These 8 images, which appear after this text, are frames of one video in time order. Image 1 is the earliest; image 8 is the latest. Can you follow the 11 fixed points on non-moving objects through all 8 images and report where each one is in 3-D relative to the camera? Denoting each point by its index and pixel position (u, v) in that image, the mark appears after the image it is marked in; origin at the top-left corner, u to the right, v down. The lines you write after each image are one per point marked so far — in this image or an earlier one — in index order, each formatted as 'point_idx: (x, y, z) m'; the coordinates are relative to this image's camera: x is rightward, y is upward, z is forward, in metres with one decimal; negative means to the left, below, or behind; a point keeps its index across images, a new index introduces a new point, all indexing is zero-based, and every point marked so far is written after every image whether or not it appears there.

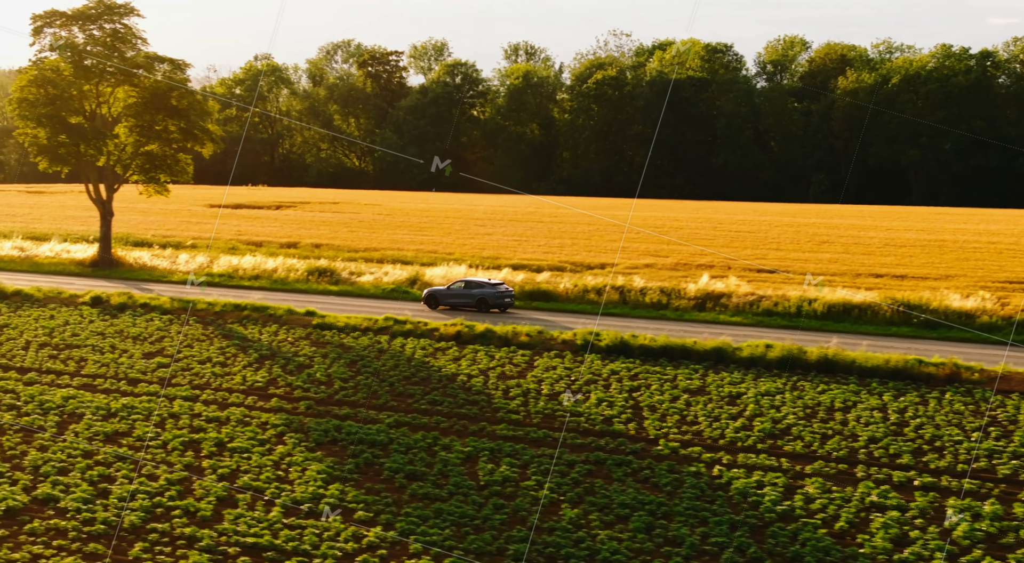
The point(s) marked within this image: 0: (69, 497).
0: (-6.1, -3.0, +15.8) m
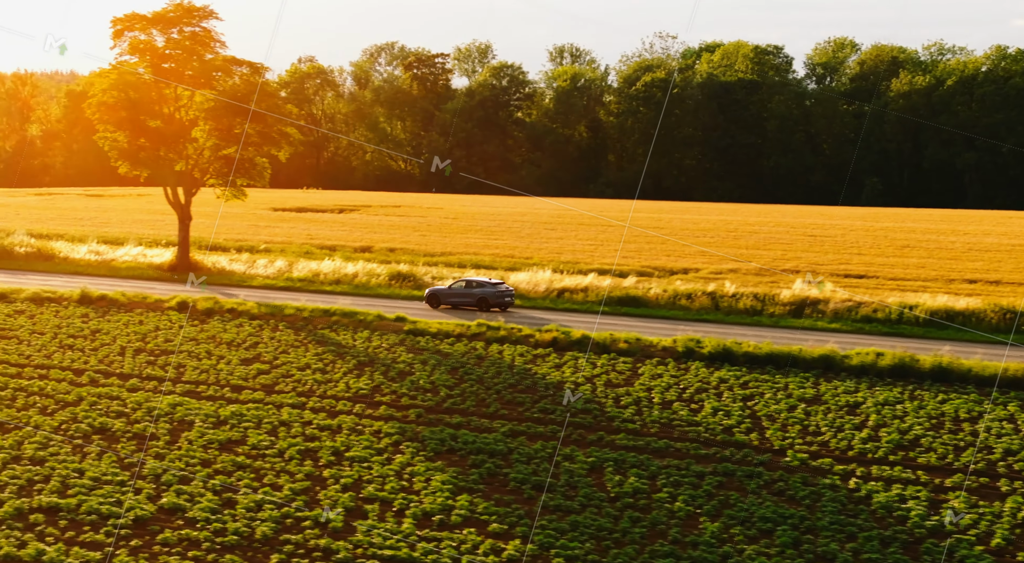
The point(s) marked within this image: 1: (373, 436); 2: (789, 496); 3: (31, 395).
0: (-4.3, -3.1, +15.6) m
1: (-2.2, -2.4, +17.9) m
2: (+3.7, -2.9, +15.3) m
3: (-8.4, -2.0, +19.9) m
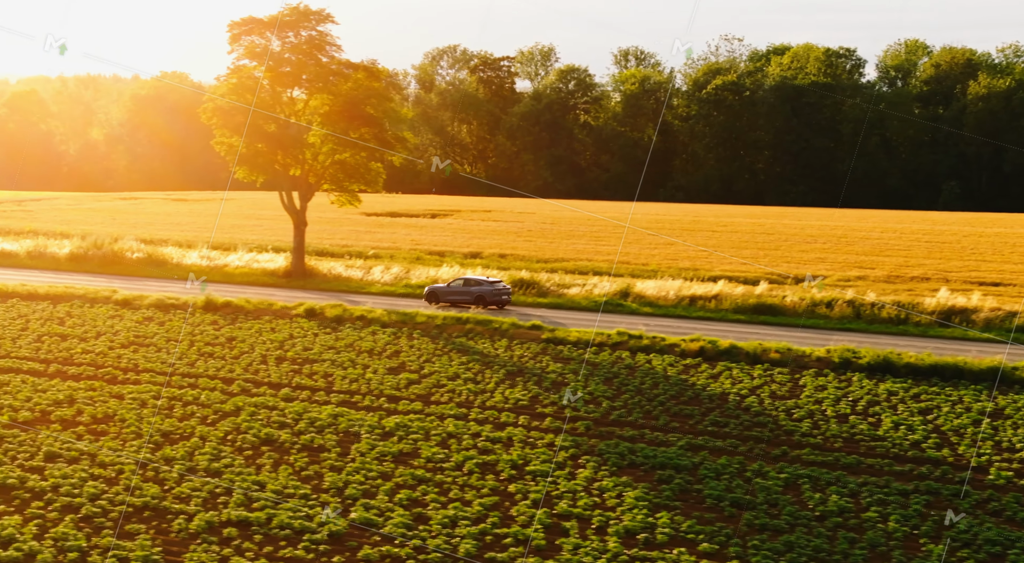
0: (-1.6, -3.2, +15.2) m
1: (+0.5, -2.6, +17.5) m
2: (+6.4, -3.0, +14.7) m
3: (-5.6, -2.1, +19.6) m
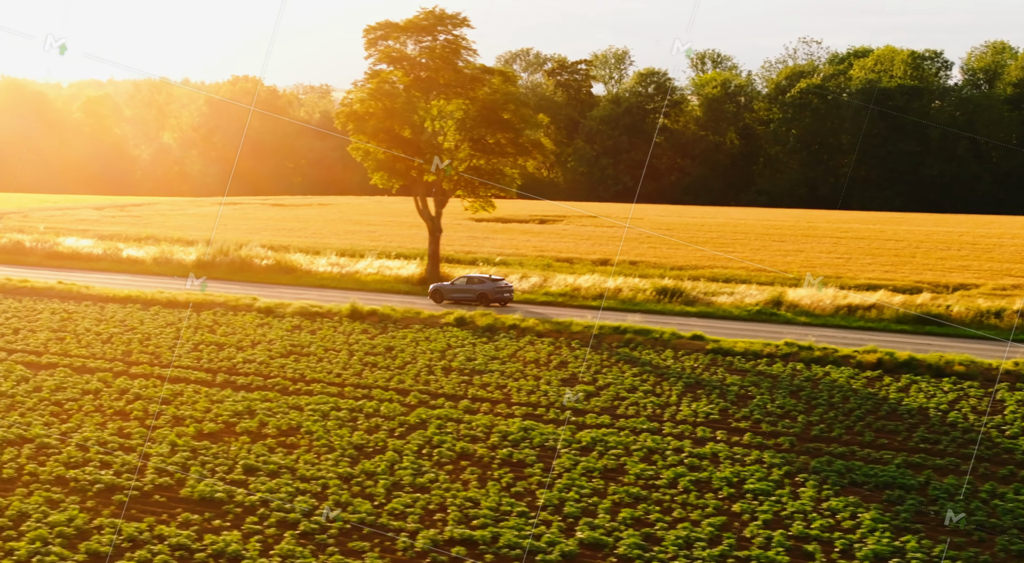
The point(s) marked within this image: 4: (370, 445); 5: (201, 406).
0: (+1.4, -3.4, +14.7) m
1: (+3.7, -2.7, +16.9) m
2: (+9.4, -3.2, +13.9) m
3: (-2.4, -2.3, +19.3) m
4: (-2.2, -2.6, +18.0) m
5: (-5.4, -2.2, +19.8) m
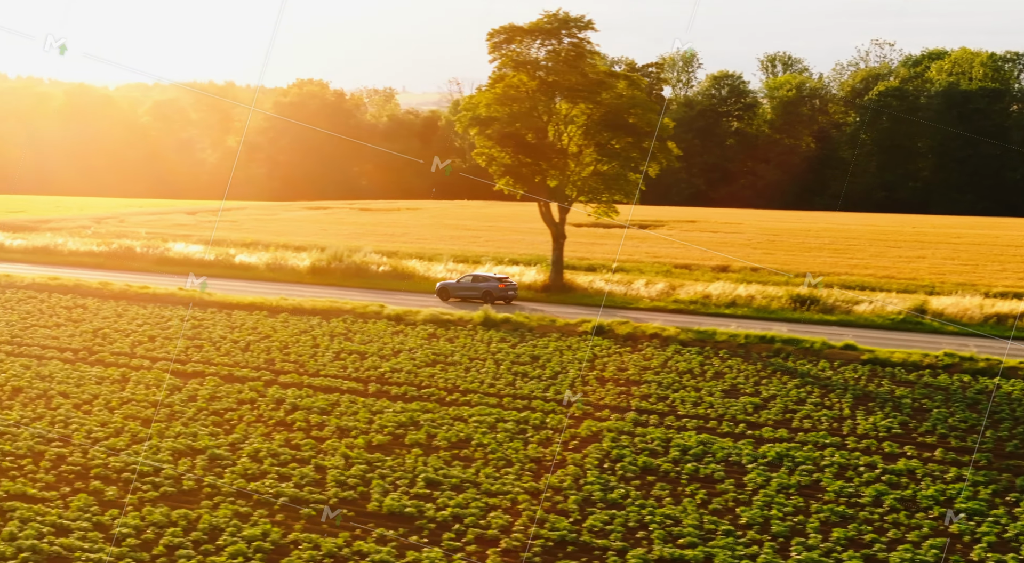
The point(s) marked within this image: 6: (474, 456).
0: (+4.1, -3.5, +14.1) m
1: (+6.4, -2.9, +16.2) m
2: (+12.1, -3.4, +13.0) m
3: (+0.4, -2.4, +18.8) m
4: (+0.6, -2.7, +17.6) m
5: (-2.6, -2.3, +19.5) m
6: (-0.6, -2.7, +17.8) m
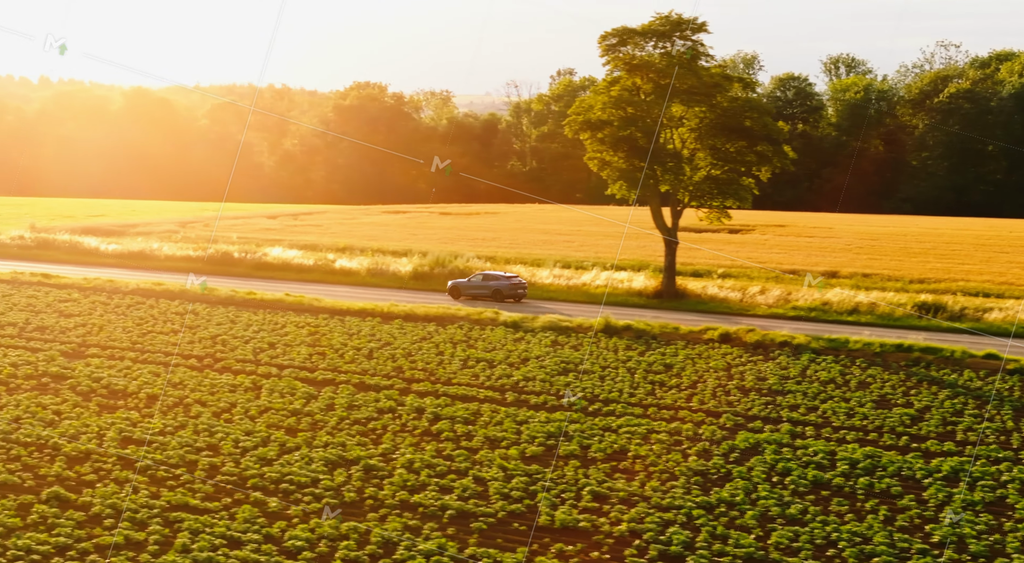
0: (+6.4, -3.6, +13.5) m
1: (+8.8, -3.0, +15.6) m
2: (+14.4, -3.5, +12.2) m
3: (+2.9, -2.6, +18.4) m
4: (+3.0, -2.9, +17.1) m
5: (0.0, -2.4, +19.1) m
6: (+1.9, -2.8, +17.3) m
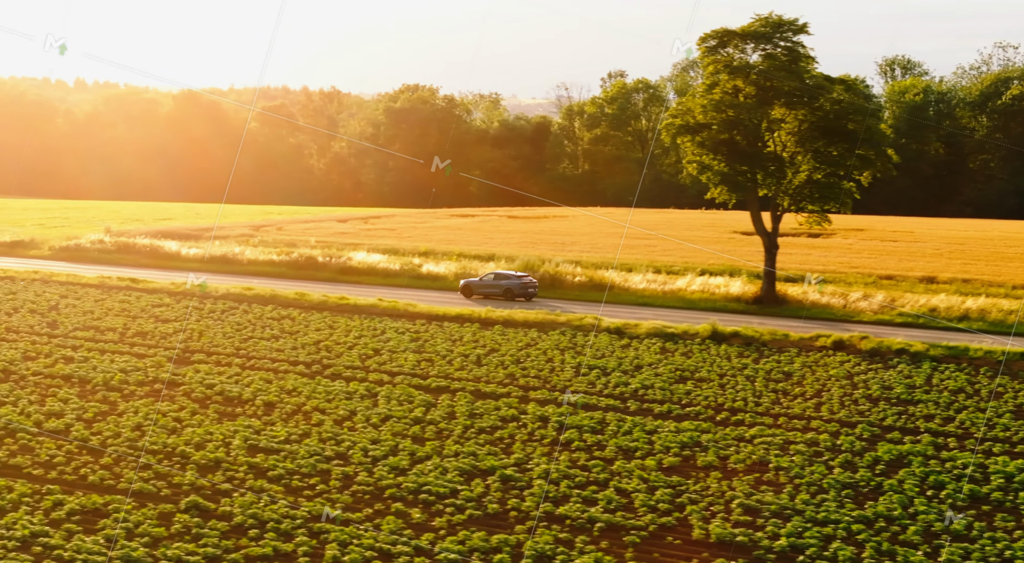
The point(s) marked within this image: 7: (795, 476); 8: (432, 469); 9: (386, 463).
0: (+8.4, -3.7, +13.0) m
1: (+10.9, -3.1, +15.0) m
2: (+16.4, -3.6, +11.5) m
3: (+5.1, -2.7, +17.9) m
4: (+5.1, -3.0, +16.6) m
5: (+2.1, -2.6, +18.7) m
6: (+4.0, -3.0, +16.9) m
7: (+4.2, -2.9, +17.0) m
8: (-1.2, -2.9, +17.6) m
9: (-2.0, -2.9, +17.9) m
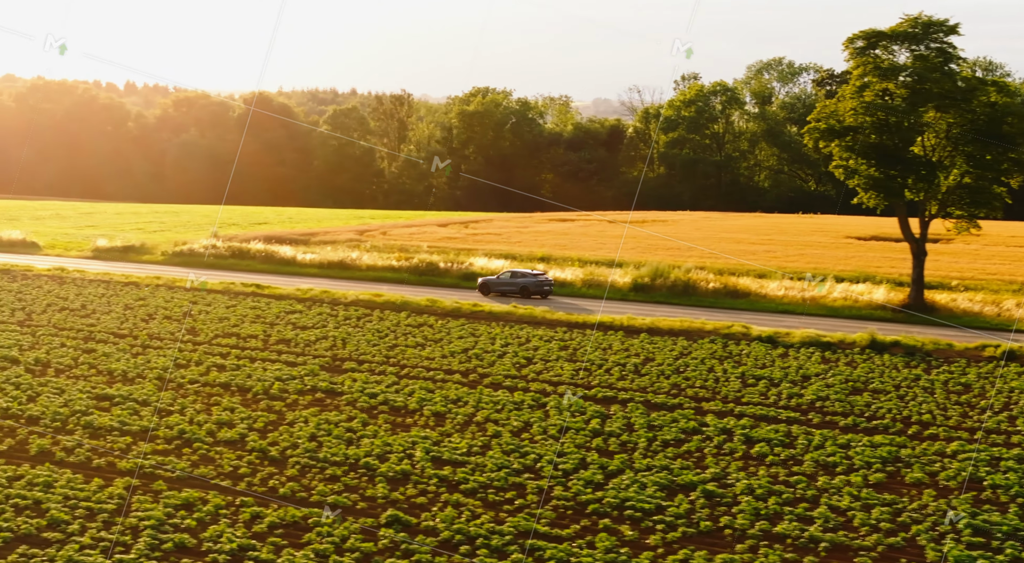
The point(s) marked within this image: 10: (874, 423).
0: (+11.3, -3.9, +12.1) m
1: (+13.8, -3.3, +14.0) m
2: (+19.1, -3.7, +10.3) m
3: (+8.1, -2.8, +17.2) m
4: (+8.1, -3.1, +15.9) m
5: (+5.2, -2.7, +18.1) m
6: (+7.0, -3.1, +16.2) m
7: (+7.2, -3.1, +16.3) m
8: (+1.8, -3.0, +17.1) m
9: (+1.0, -3.0, +17.4) m
10: (+6.2, -2.4, +19.4) m
